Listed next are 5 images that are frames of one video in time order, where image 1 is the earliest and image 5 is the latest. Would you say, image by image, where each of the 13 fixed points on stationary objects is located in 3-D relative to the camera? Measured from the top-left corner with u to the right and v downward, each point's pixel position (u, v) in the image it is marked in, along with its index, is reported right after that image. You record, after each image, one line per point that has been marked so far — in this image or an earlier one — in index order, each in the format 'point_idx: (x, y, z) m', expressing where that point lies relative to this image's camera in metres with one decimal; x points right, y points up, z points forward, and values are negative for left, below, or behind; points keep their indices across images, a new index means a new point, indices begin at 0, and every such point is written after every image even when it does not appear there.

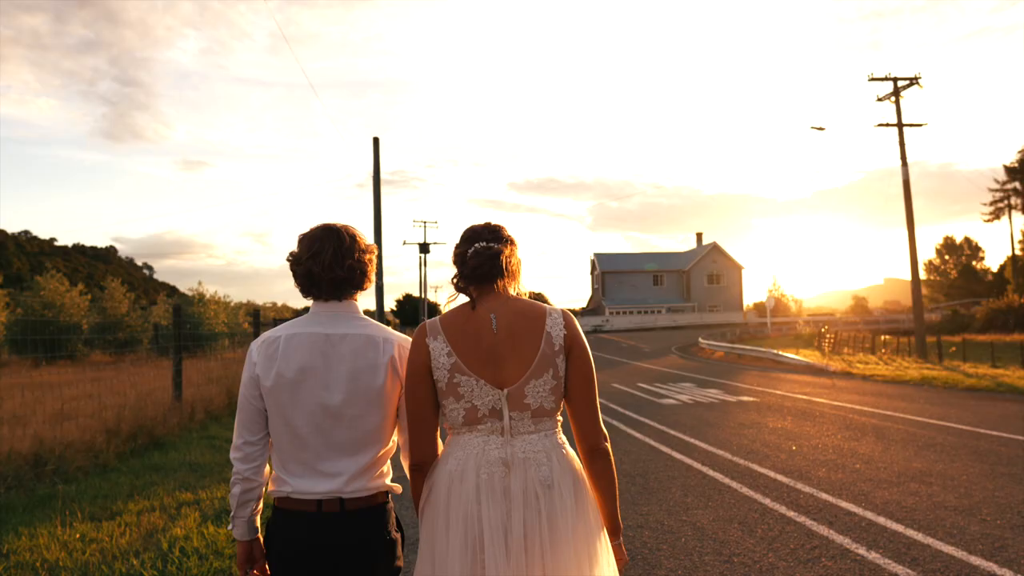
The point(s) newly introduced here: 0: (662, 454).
0: (+1.8, -2.0, +9.5) m
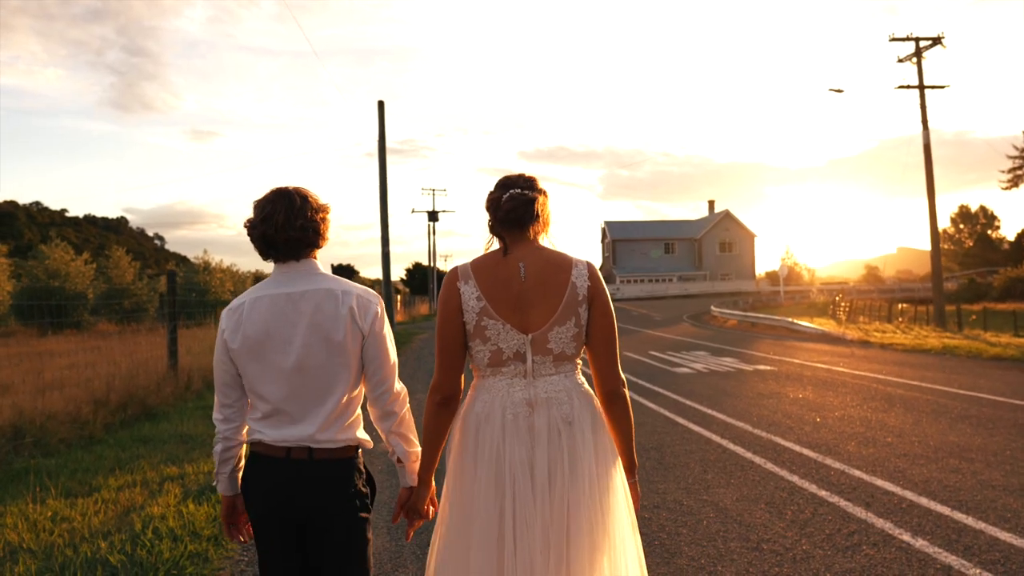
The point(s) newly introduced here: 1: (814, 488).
0: (+1.9, -1.5, +8.9) m
1: (+2.3, -1.5, +5.9) m
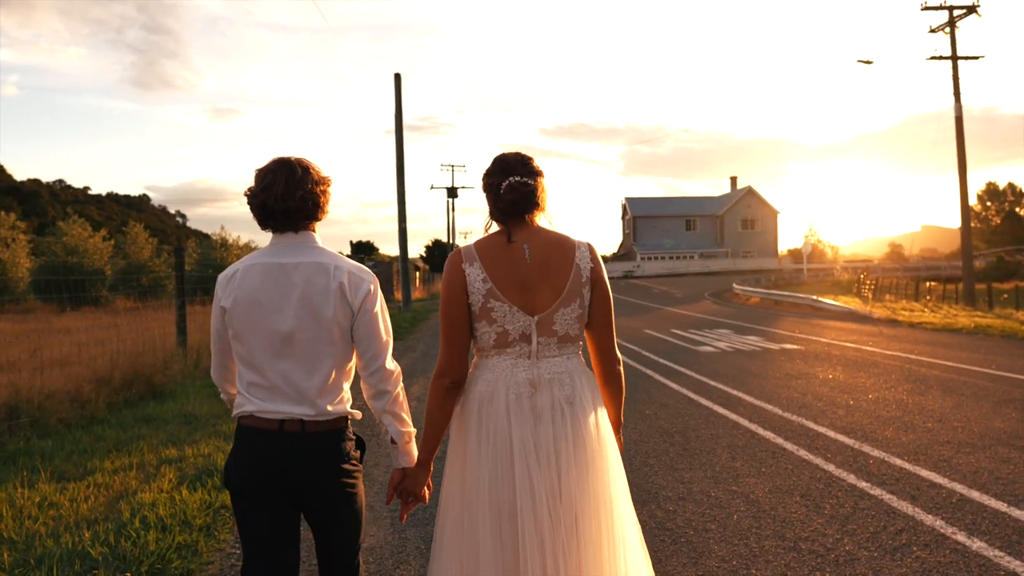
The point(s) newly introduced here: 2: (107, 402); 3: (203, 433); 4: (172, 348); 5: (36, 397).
0: (+2.0, -1.3, +8.5) m
1: (+2.4, -1.3, +5.5) m
2: (-5.1, -1.4, +9.9) m
3: (-3.3, -1.5, +8.4) m
4: (-5.6, -1.0, +13.0) m
5: (-5.3, -1.2, +8.8) m
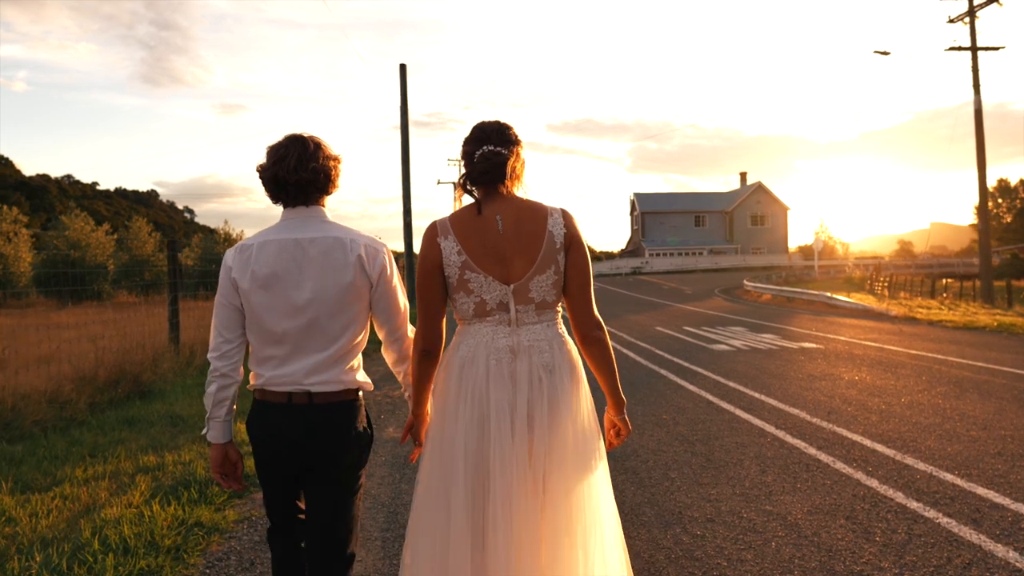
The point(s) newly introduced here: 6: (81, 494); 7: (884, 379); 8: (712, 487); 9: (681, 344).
0: (+2.1, -1.2, +7.8) m
1: (+2.4, -1.3, +4.9) m
2: (-5.0, -1.4, +9.4) m
3: (-3.2, -1.5, +7.9) m
4: (-5.5, -0.9, +12.4) m
5: (-5.3, -1.2, +8.3) m
6: (-3.2, -1.5, +5.9) m
7: (+4.7, -1.1, +10.1) m
8: (+1.3, -1.3, +5.2) m
9: (+3.3, -1.1, +15.6) m
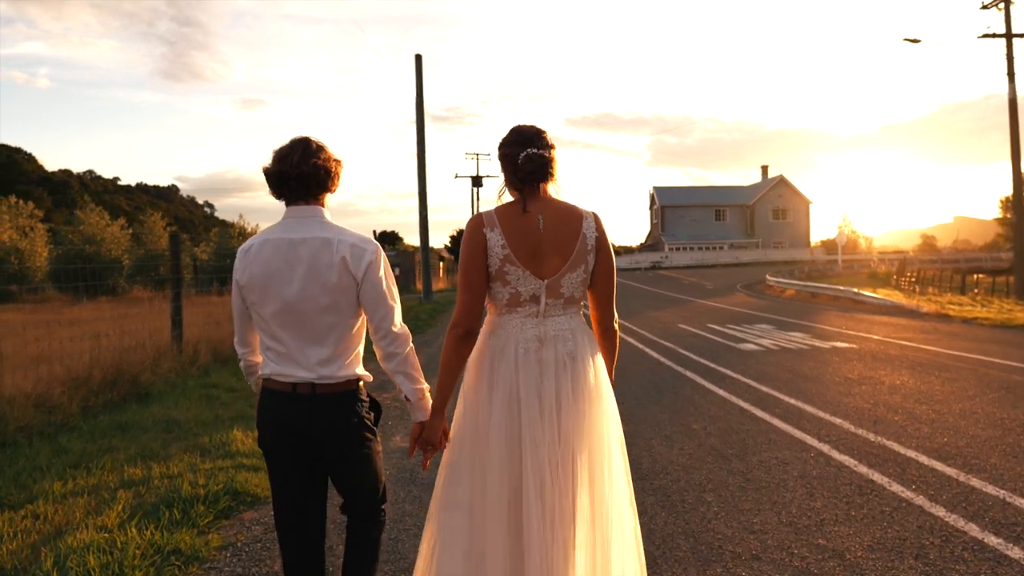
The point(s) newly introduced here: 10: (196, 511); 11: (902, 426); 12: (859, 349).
0: (+2.2, -1.2, +7.2) m
1: (+2.5, -1.3, +4.2) m
2: (-4.8, -1.3, +8.9) m
3: (-3.1, -1.5, +7.3) m
4: (-5.2, -0.8, +11.9) m
5: (-5.1, -1.1, +7.8) m
6: (-3.1, -1.5, +5.3) m
7: (+4.9, -1.1, +9.4) m
8: (+1.4, -1.3, +4.6) m
9: (+3.6, -1.0, +14.9) m
10: (-2.1, -1.5, +5.3) m
11: (+3.4, -1.2, +6.9) m
12: (+5.7, -1.0, +13.2) m
